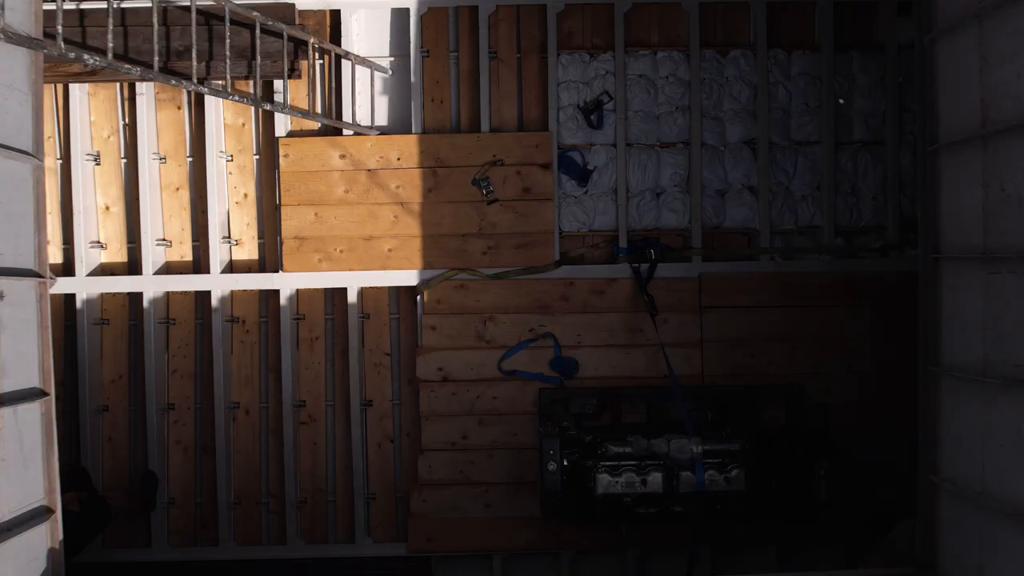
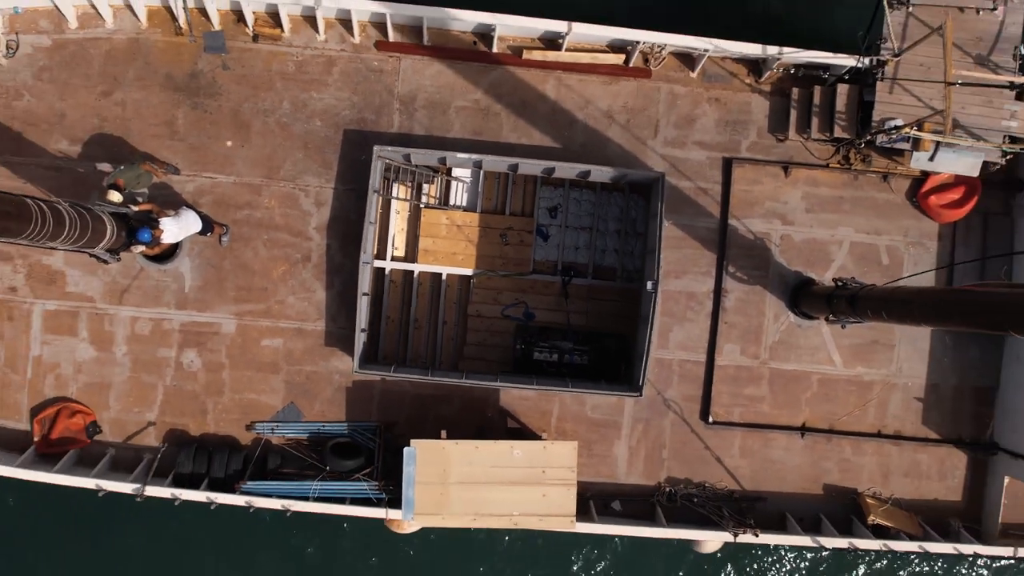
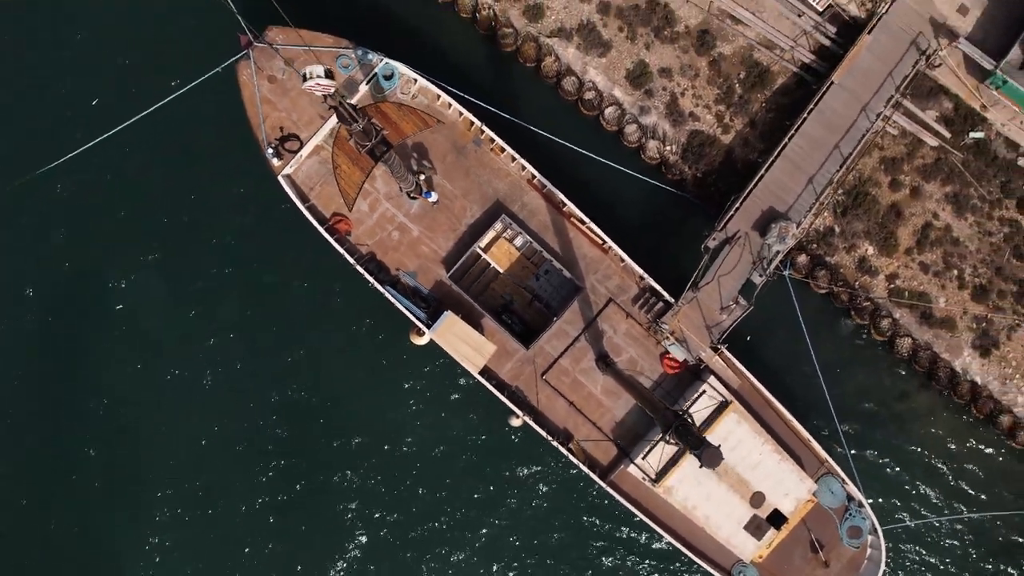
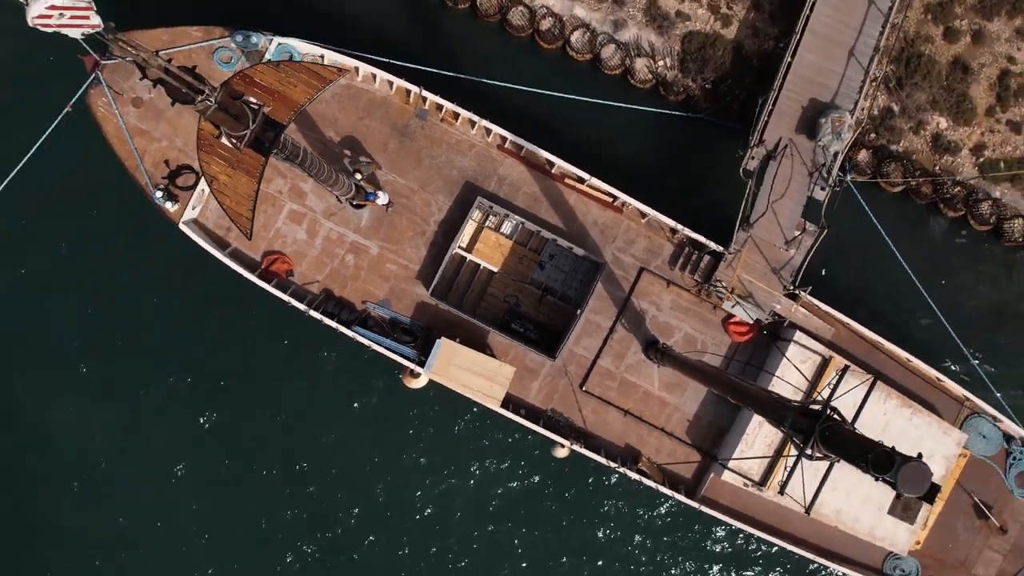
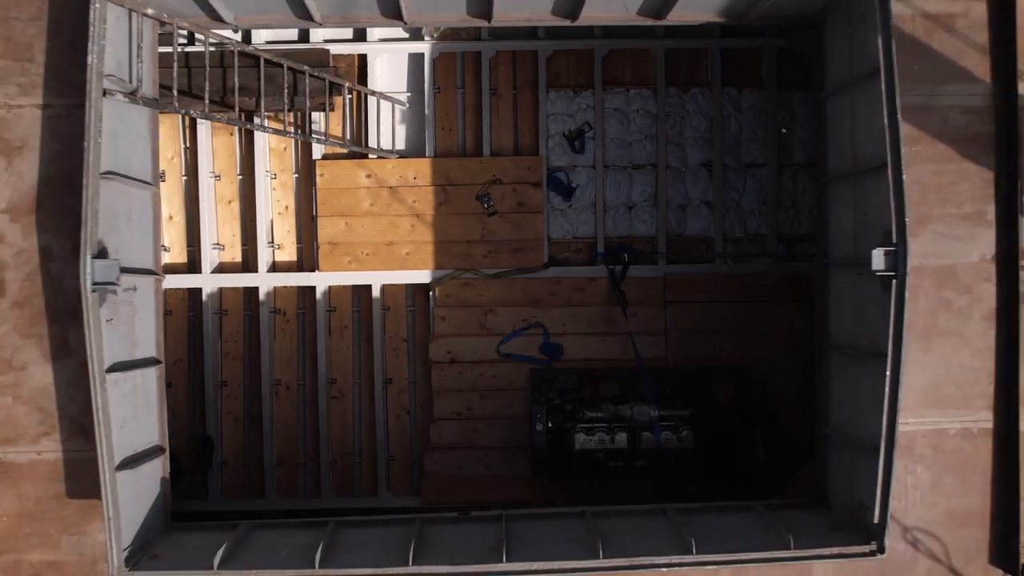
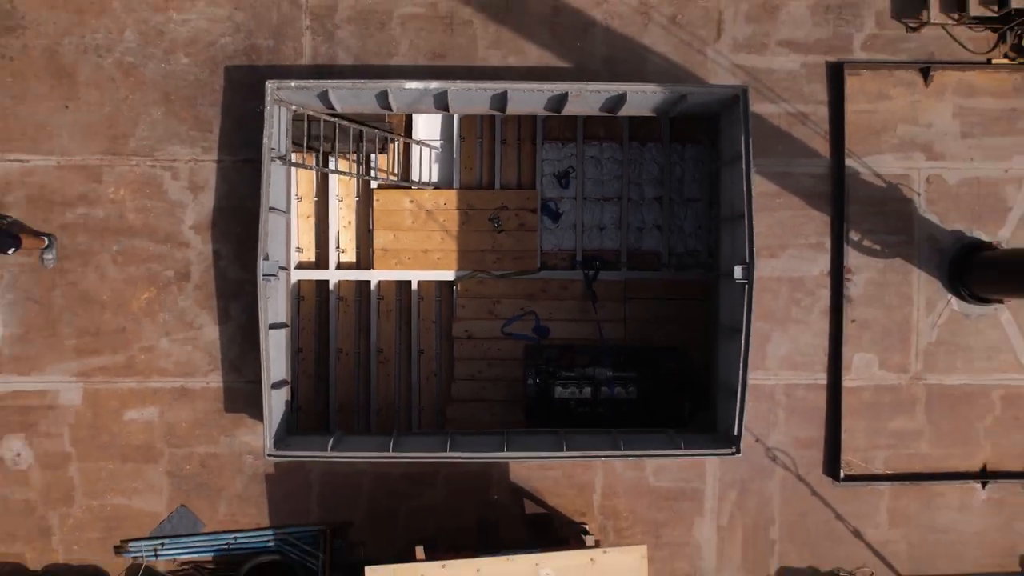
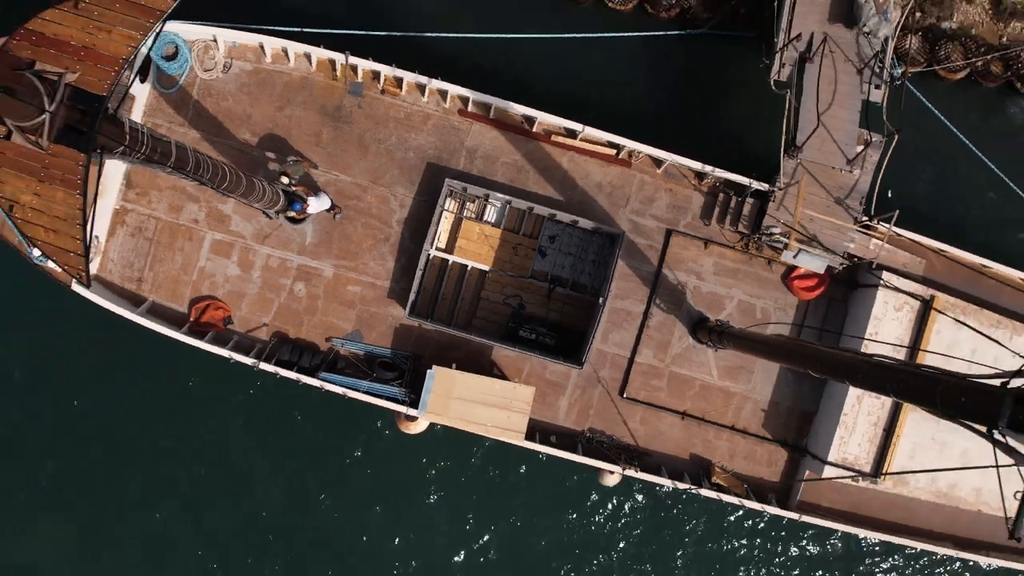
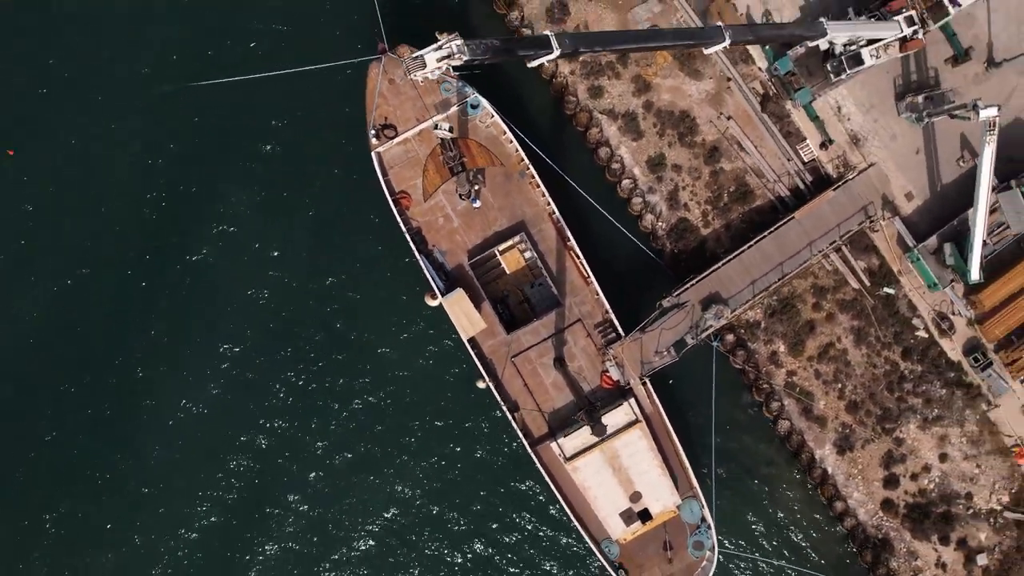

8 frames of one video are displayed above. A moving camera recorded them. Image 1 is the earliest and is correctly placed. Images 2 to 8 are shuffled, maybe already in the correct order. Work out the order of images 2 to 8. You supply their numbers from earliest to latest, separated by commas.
5, 6, 2, 7, 4, 3, 8
